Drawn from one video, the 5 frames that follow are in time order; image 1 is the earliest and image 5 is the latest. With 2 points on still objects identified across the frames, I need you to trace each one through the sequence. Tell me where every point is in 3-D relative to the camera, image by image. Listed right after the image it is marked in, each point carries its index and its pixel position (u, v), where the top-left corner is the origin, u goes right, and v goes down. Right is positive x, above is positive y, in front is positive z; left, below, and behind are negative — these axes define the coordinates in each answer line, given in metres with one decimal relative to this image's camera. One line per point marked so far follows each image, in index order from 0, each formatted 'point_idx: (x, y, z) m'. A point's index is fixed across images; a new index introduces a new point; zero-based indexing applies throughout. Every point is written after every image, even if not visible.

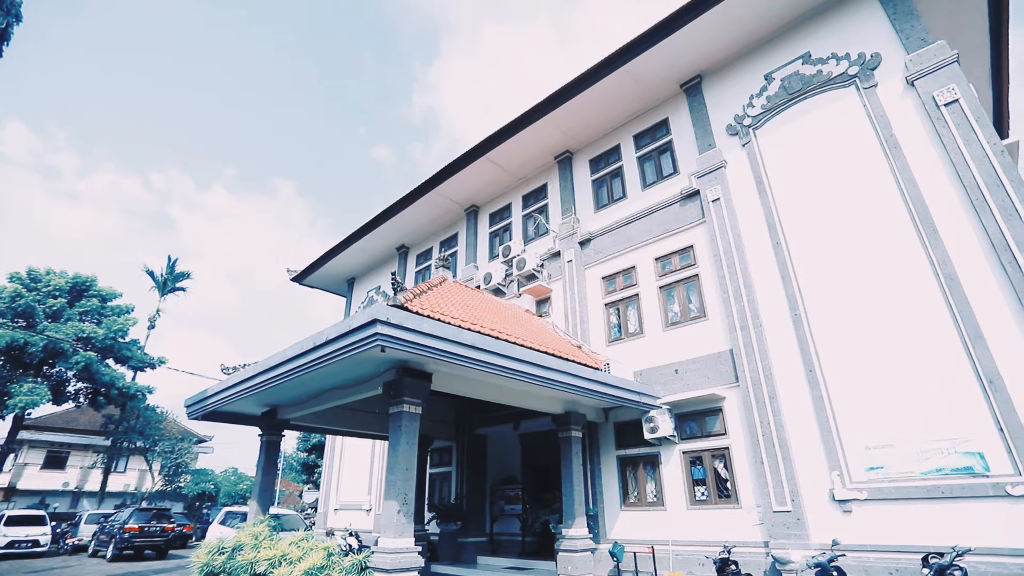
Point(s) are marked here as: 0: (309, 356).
0: (-2.5, -0.8, +6.1) m
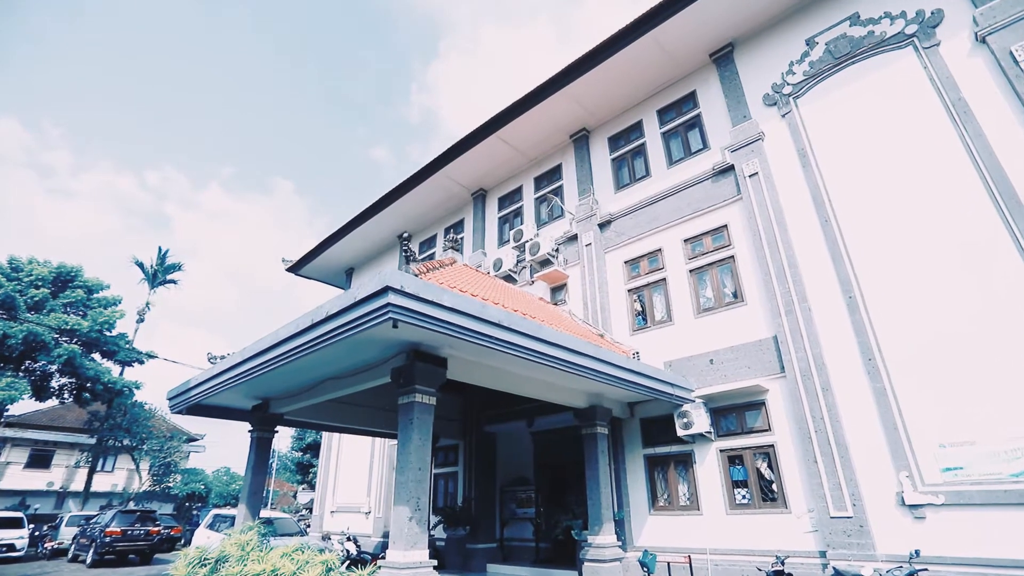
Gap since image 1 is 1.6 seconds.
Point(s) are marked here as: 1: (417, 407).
0: (-2.2, -0.5, +5.3) m
1: (-1.0, -1.2, +5.2) m
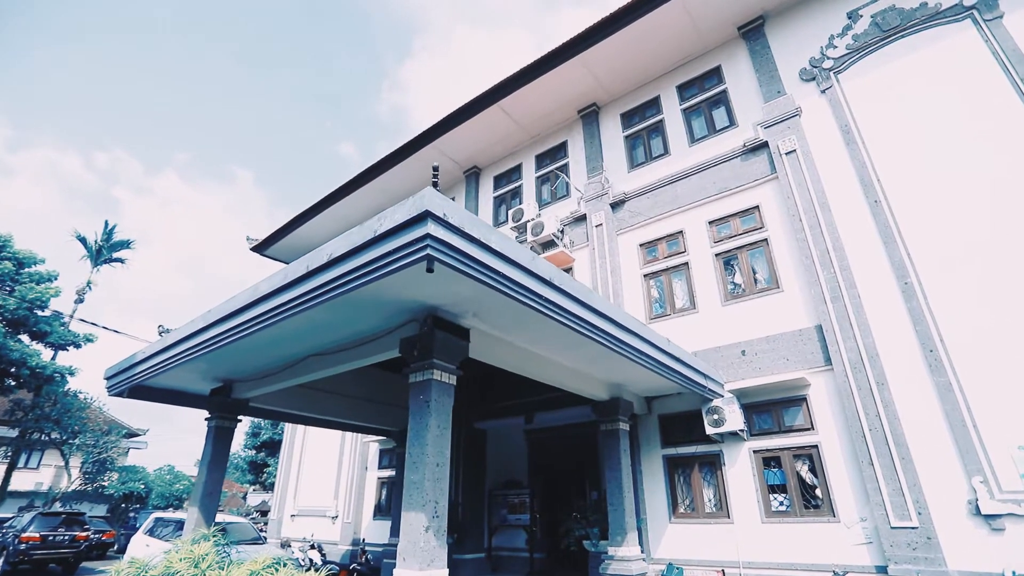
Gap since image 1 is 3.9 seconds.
0: (-1.8, 0.0, +4.2) m
1: (-0.6, -0.8, +4.2) m
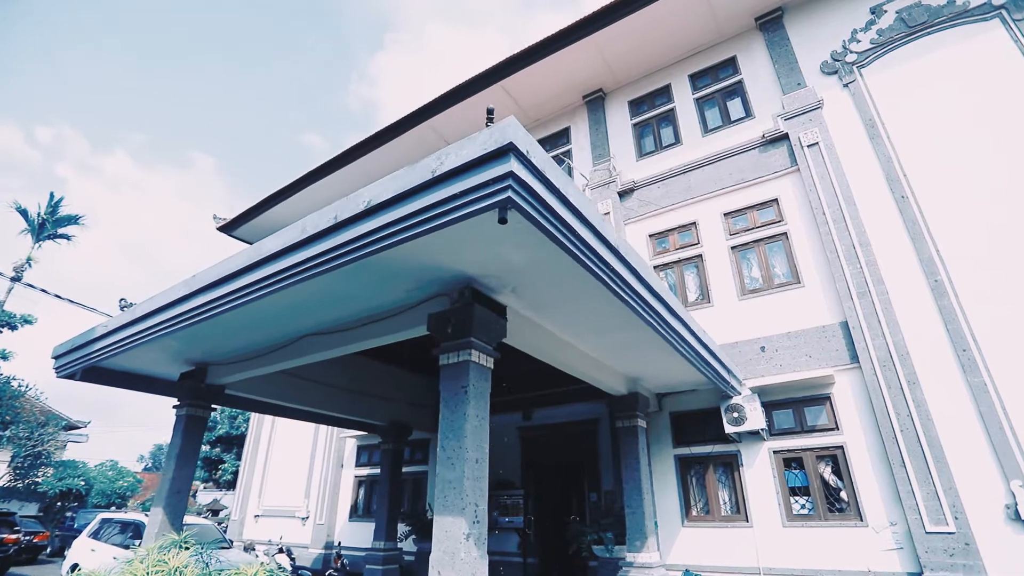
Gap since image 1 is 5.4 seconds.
0: (-1.4, +0.2, +3.5) m
1: (-0.3, -0.6, +3.6) m
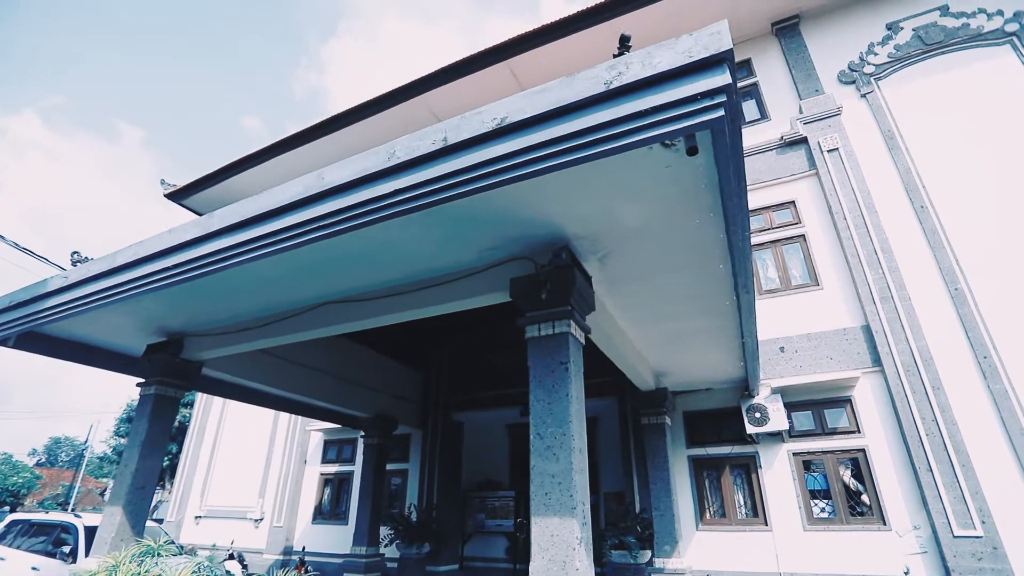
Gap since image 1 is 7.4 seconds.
0: (-0.7, +0.5, +2.9) m
1: (+0.4, -0.3, +3.1) m
